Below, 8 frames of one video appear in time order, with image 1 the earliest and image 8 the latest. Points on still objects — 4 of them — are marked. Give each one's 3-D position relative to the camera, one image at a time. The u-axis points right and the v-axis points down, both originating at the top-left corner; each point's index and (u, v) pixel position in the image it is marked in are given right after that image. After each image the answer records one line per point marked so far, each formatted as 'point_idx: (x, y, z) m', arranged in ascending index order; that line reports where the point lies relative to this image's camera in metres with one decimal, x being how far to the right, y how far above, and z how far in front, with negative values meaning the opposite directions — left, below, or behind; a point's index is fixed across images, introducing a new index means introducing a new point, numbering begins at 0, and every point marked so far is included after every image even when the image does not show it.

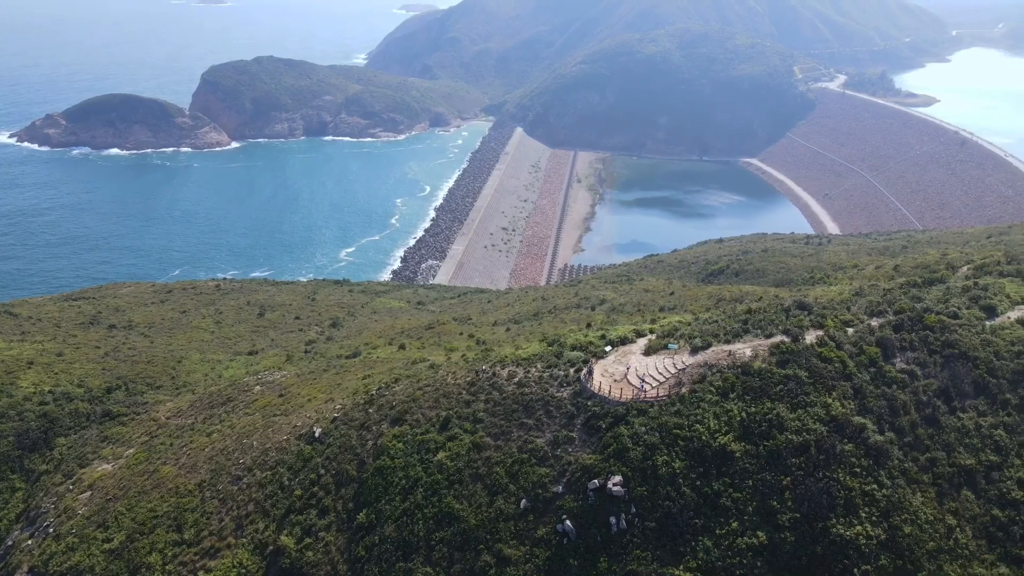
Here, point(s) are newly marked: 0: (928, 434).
0: (+9.3, -3.3, +16.4) m
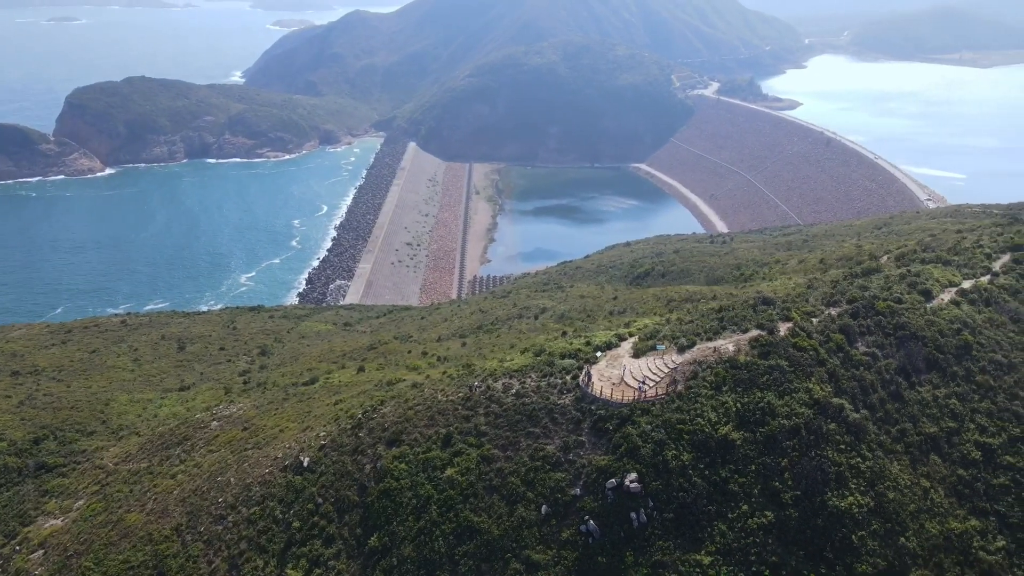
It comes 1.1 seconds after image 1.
0: (+9.6, -3.0, +18.3) m
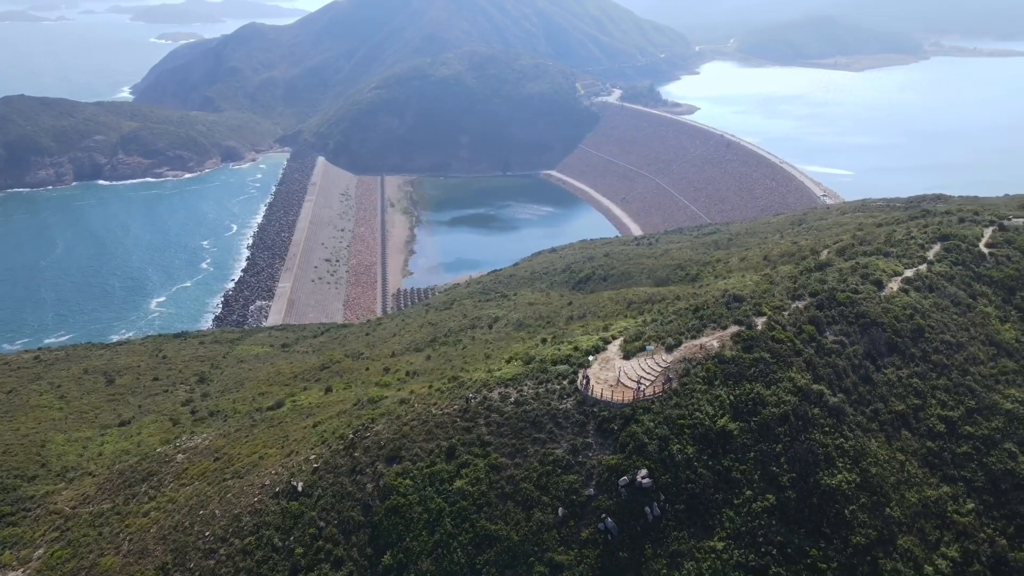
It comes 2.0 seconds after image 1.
0: (+9.6, -2.8, +19.9) m
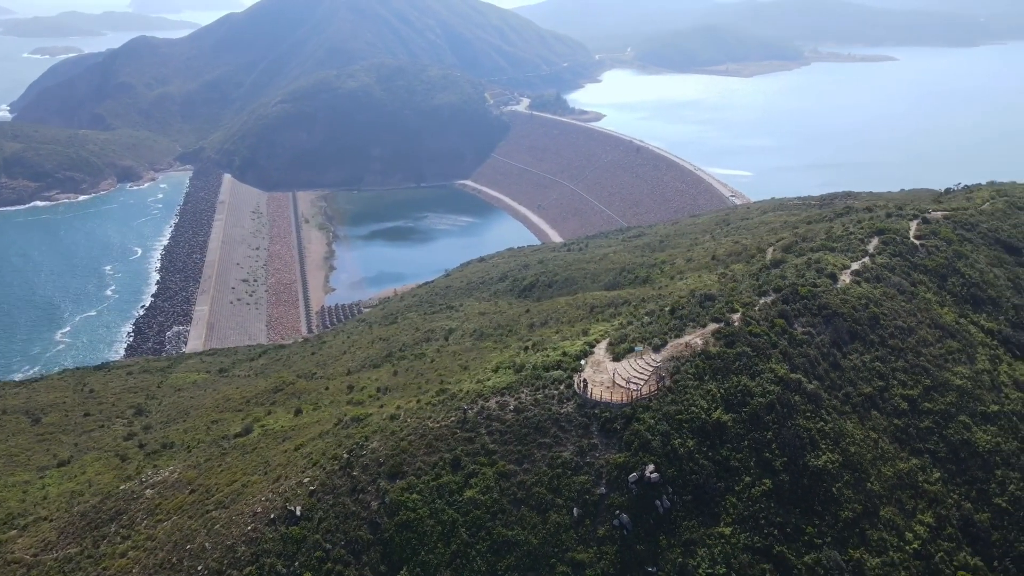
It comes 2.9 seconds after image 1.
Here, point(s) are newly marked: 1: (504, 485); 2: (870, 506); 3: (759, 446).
0: (+9.5, -2.6, +21.4) m
1: (-0.2, -5.0, +18.8) m
2: (+9.2, -5.6, +18.9) m
3: (+6.4, -4.1, +19.1) m
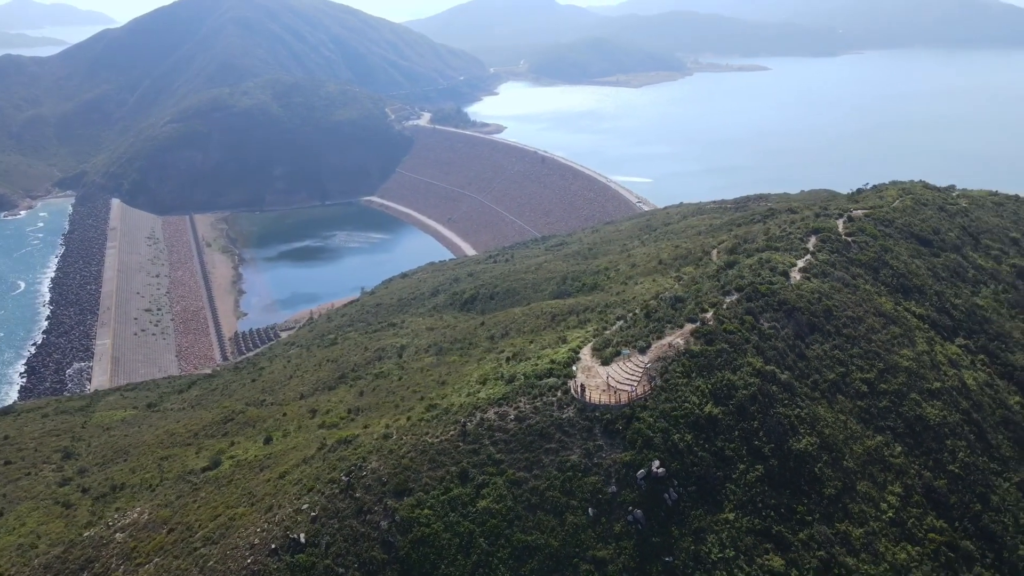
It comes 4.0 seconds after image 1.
0: (+9.3, -2.4, +23.2) m
1: (+0.1, -5.4, +19.3) m
2: (+9.4, -5.4, +20.6) m
3: (+6.6, -4.1, +20.5) m
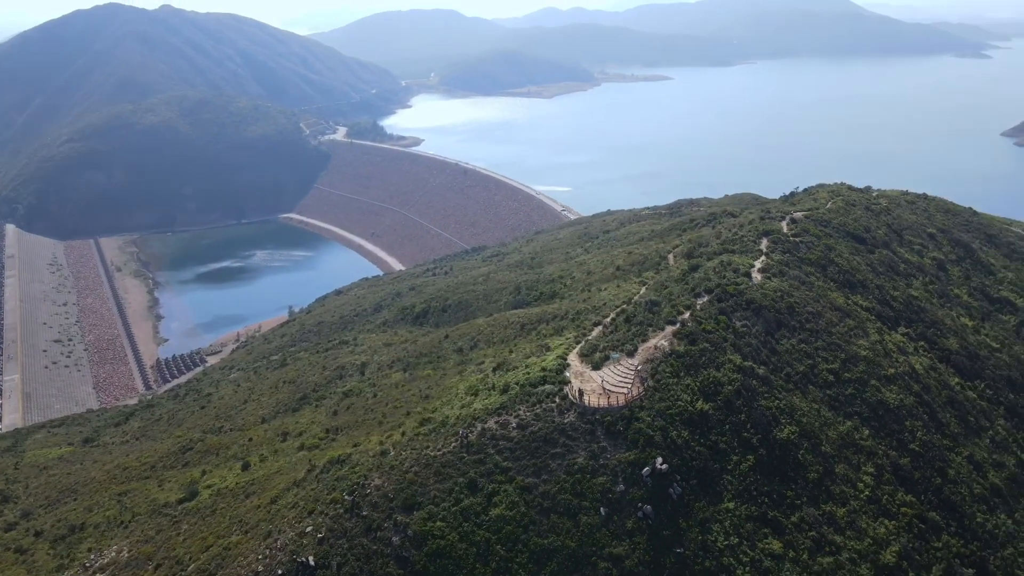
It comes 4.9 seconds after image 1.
0: (+8.9, -2.4, +24.7) m
1: (+0.4, -5.7, +19.8) m
2: (+9.5, -5.3, +22.1) m
3: (+6.7, -4.1, +21.7) m
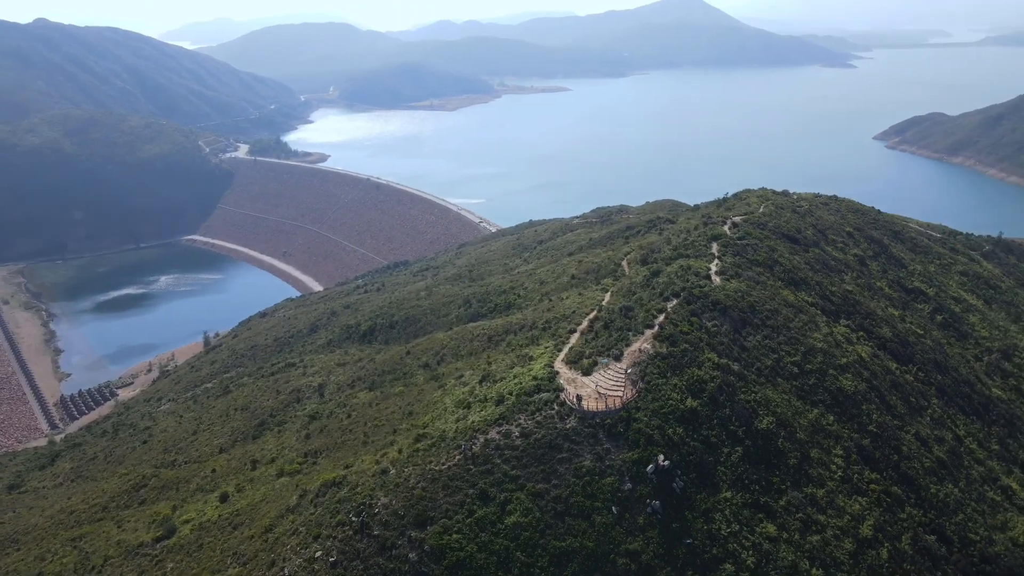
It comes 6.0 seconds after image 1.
0: (+8.4, -2.4, +26.4) m
1: (+0.8, -6.0, +20.3) m
2: (+9.5, -5.3, +23.8) m
3: (+6.6, -4.2, +23.0) m
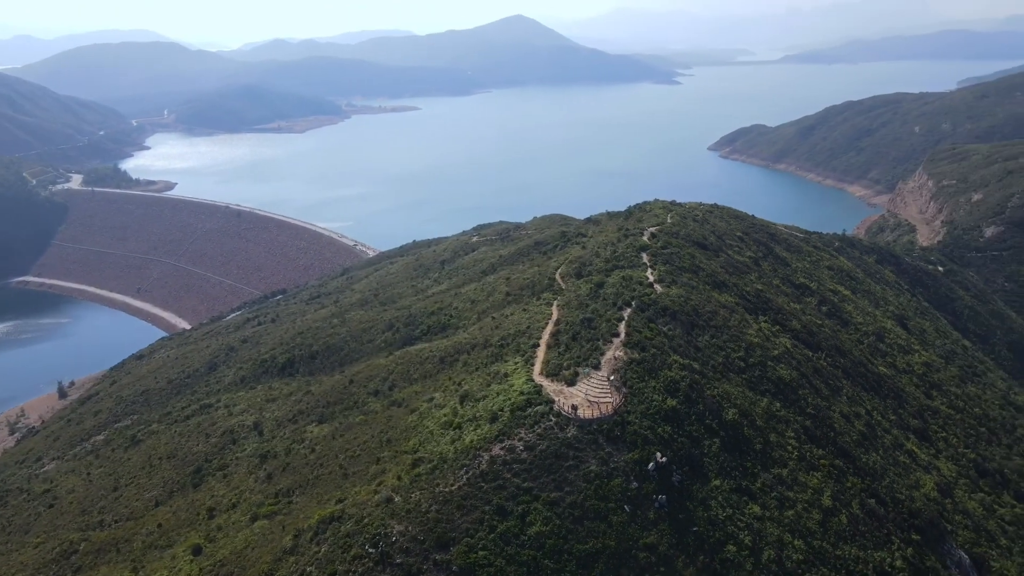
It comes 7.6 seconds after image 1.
0: (+7.4, -2.6, +28.7) m
1: (+1.3, -6.5, +21.3) m
2: (+9.1, -5.3, +26.3) m
3: (+6.4, -4.4, +25.1) m
